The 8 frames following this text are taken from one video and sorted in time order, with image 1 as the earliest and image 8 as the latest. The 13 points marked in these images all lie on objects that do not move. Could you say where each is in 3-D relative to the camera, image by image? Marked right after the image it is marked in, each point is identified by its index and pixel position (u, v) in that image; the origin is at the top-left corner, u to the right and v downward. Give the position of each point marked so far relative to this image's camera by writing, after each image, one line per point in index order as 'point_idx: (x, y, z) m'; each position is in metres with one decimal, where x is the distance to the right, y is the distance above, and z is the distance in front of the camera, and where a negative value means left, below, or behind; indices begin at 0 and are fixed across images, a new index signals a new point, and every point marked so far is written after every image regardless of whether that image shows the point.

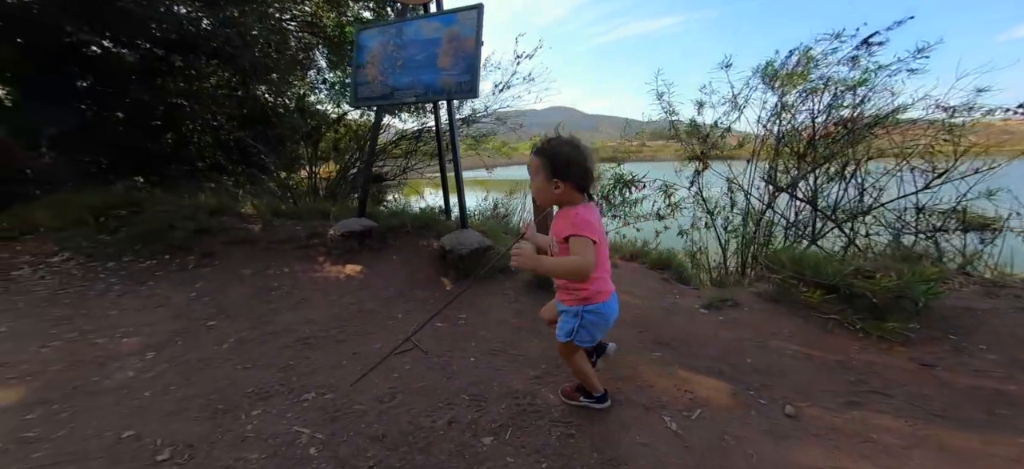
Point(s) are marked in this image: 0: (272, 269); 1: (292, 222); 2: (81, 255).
0: (-1.7, -0.2, +2.7) m
1: (-2.3, +0.1, +3.9) m
2: (-4.8, -0.2, +4.1) m
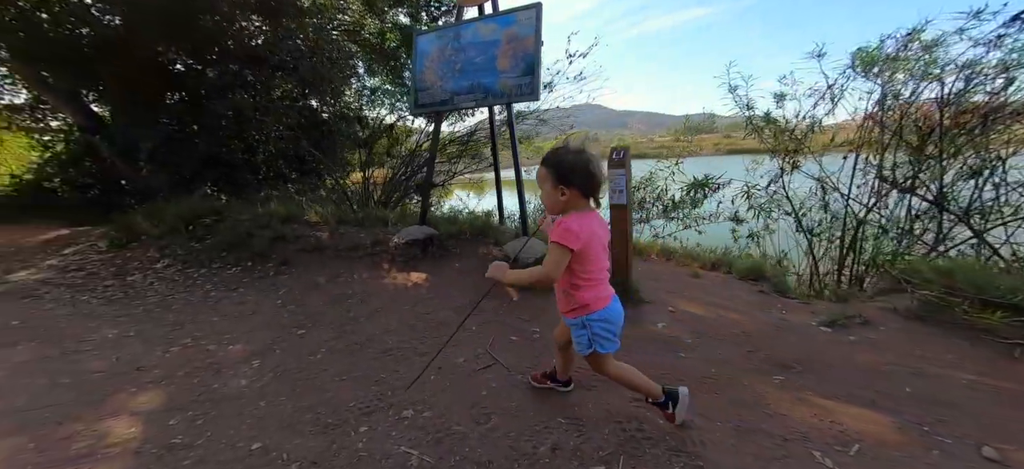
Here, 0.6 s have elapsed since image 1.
0: (-1.3, -0.3, +2.8) m
1: (-1.7, +0.1, +4.1) m
2: (-4.2, -0.3, +4.6) m
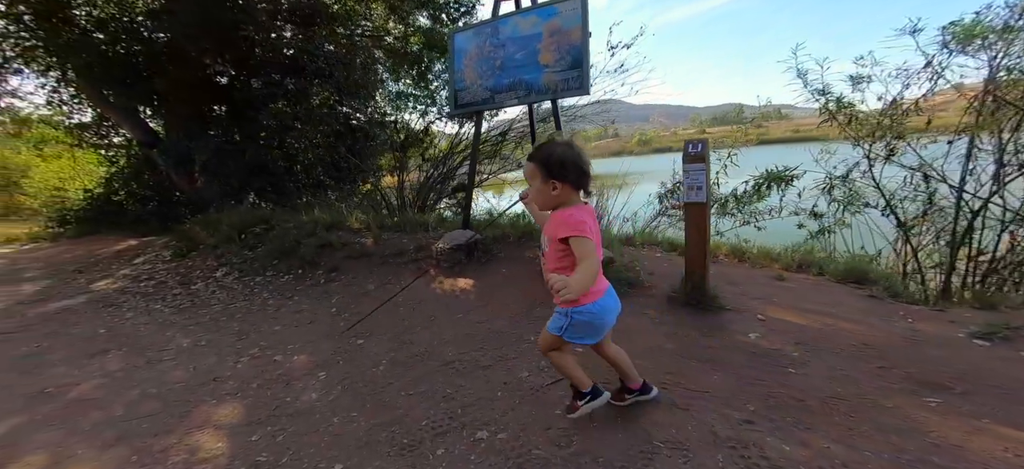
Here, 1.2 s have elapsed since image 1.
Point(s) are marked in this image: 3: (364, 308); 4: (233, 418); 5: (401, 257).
0: (-0.9, -0.4, +2.9) m
1: (-1.2, 0.0, +4.2) m
2: (-3.7, -0.4, +4.9) m
3: (-1.0, -0.5, +2.5) m
4: (-1.0, -0.7, +1.3) m
5: (-1.0, -0.2, +3.4) m
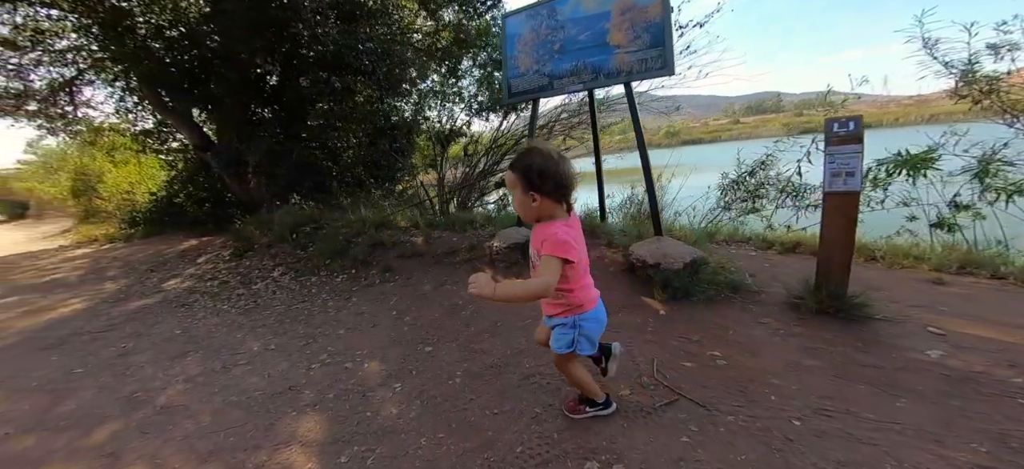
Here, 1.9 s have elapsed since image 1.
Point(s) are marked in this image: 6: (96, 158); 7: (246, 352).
0: (-0.5, -0.4, +2.8) m
1: (-0.7, 0.0, +4.1) m
2: (-3.0, -0.5, +5.1) m
3: (-0.6, -0.5, +2.5) m
4: (-0.7, -0.7, +1.3) m
5: (-0.5, -0.2, +3.4) m
6: (-13.4, +2.6, +12.1) m
7: (-1.7, -0.8, +2.5) m
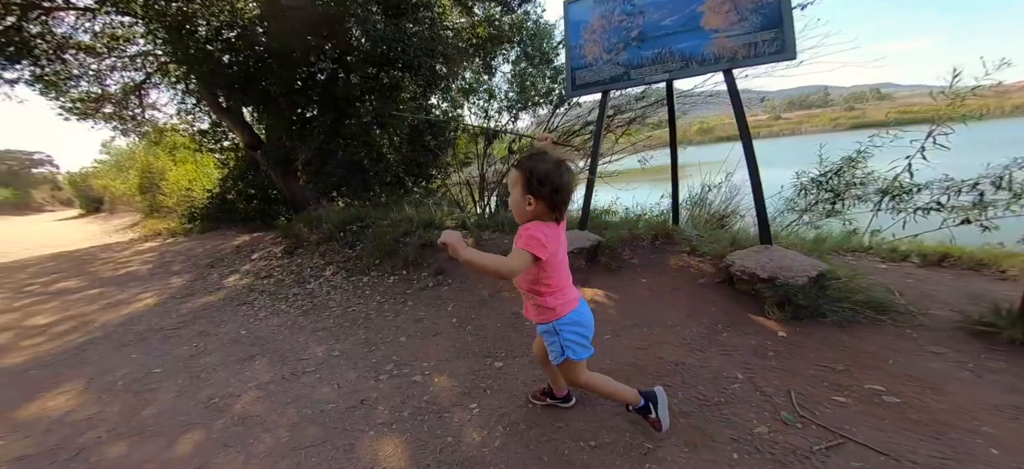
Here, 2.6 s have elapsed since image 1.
0: (0.0, -0.4, +2.7) m
1: (-0.1, 0.0, +4.0) m
2: (-2.4, -0.5, +5.2) m
3: (-0.2, -0.5, +2.4) m
4: (-0.4, -0.7, +1.2) m
5: (0.0, -0.2, +3.3) m
6: (-12.2, +2.6, +13.0) m
7: (-1.3, -0.8, +2.5) m
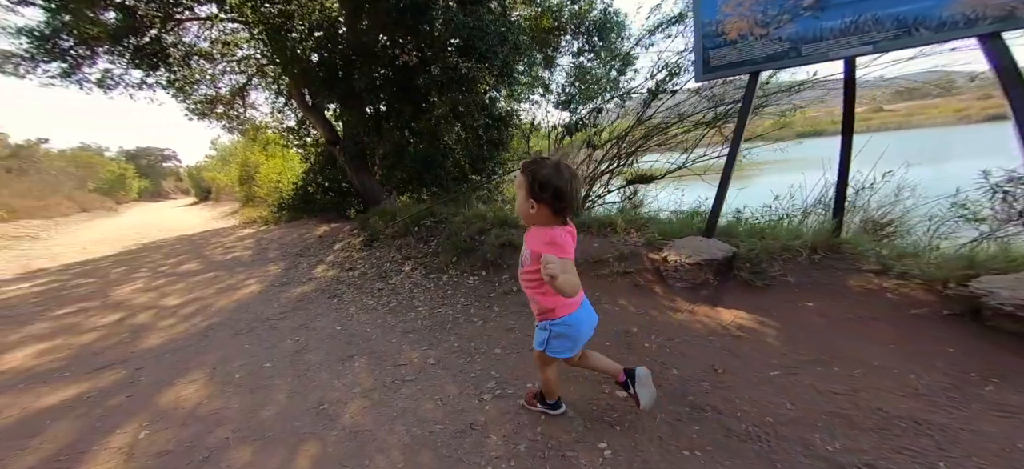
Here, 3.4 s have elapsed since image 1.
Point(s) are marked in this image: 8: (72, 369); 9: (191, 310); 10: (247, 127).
0: (+0.7, -0.4, +2.5) m
1: (+0.7, 0.0, +3.8) m
2: (-1.3, -0.4, +5.3) m
3: (+0.5, -0.6, +2.2) m
4: (+0.1, -0.8, +1.0) m
5: (+0.7, -0.3, +3.0) m
6: (-9.7, +3.0, +14.4) m
7: (-0.7, -0.8, +2.4) m
8: (-3.7, -1.1, +3.1) m
9: (-4.0, -0.9, +4.7) m
10: (-7.6, +3.0, +10.8) m
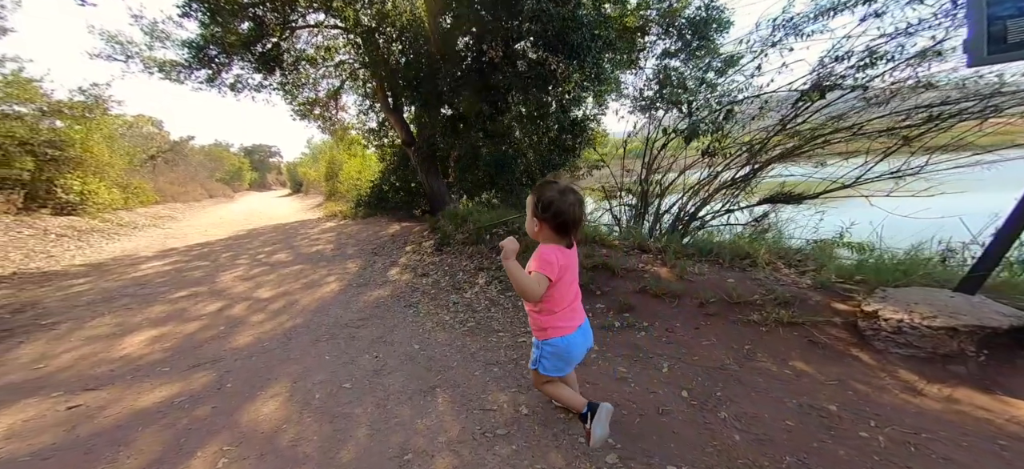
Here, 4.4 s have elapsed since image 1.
0: (+1.3, -0.7, +1.8) m
1: (+1.6, -0.3, +3.1) m
2: (-0.2, -0.6, +4.9) m
3: (+1.1, -0.8, +1.6) m
4: (+0.5, -1.0, +0.5) m
5: (+1.5, -0.5, +2.4) m
6: (-6.8, +3.2, +15.3) m
7: (0.0, -1.0, +2.0) m
8: (-2.9, -1.1, +3.2) m
9: (-2.9, -0.9, +4.7) m
10: (-5.3, +3.2, +11.4) m
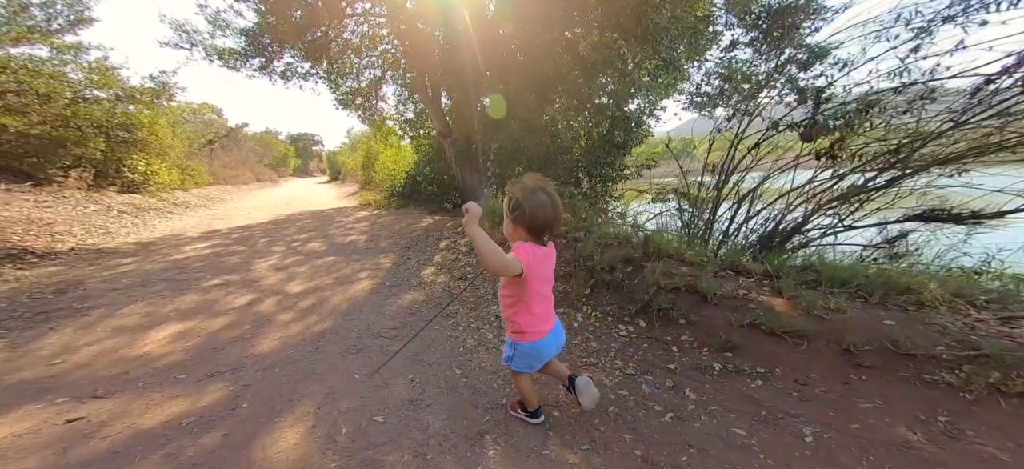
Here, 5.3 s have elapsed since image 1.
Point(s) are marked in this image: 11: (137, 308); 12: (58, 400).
0: (+1.6, -0.8, +1.2) m
1: (+2.1, -0.4, +2.4) m
2: (+0.4, -0.6, +4.4) m
3: (+1.4, -0.9, +0.9) m
4: (+0.7, -1.1, -0.1) m
5: (+1.8, -0.6, +1.7) m
6: (-5.2, +3.6, +15.2) m
7: (+0.3, -1.1, +1.5) m
8: (-2.5, -1.0, +2.9) m
9: (-2.4, -0.8, +4.4) m
10: (-4.0, +3.4, +11.1) m
11: (-4.3, -0.8, +4.3) m
12: (-2.9, -1.0, +2.4) m
